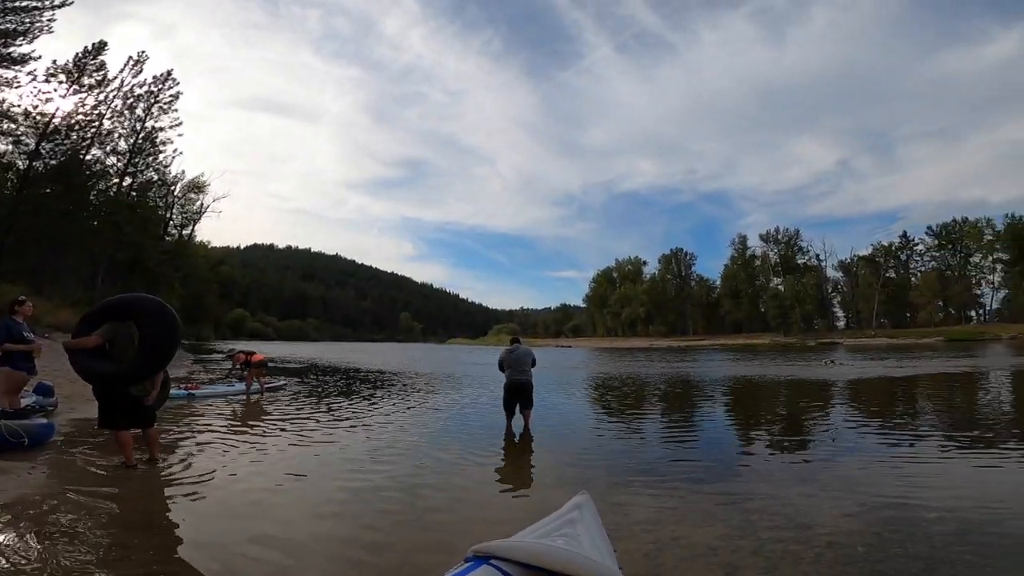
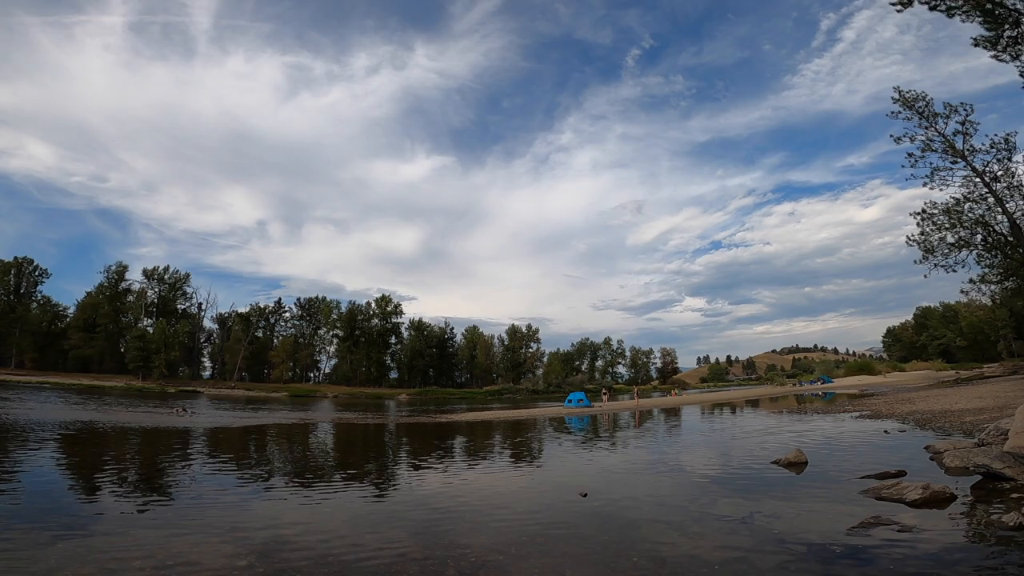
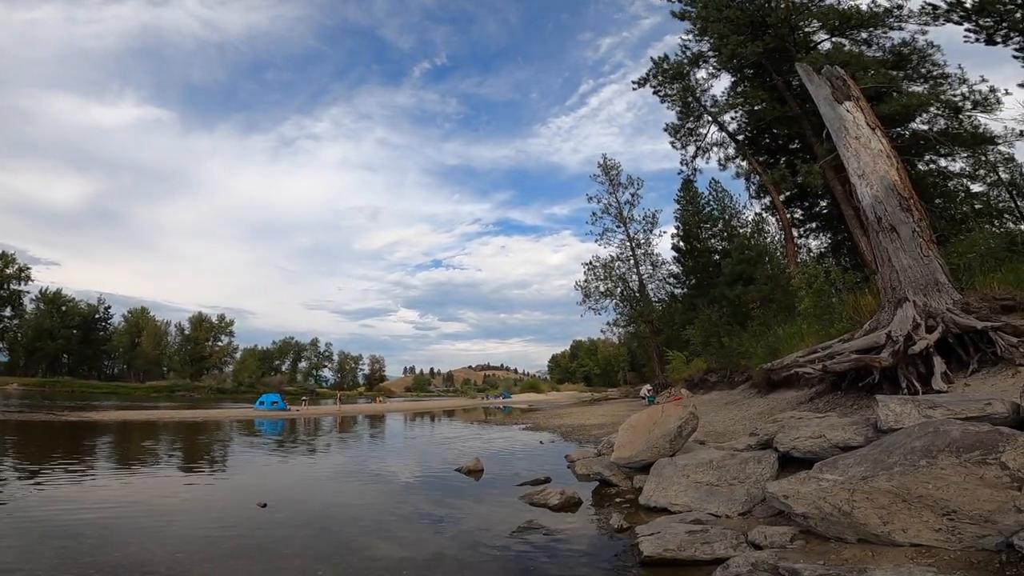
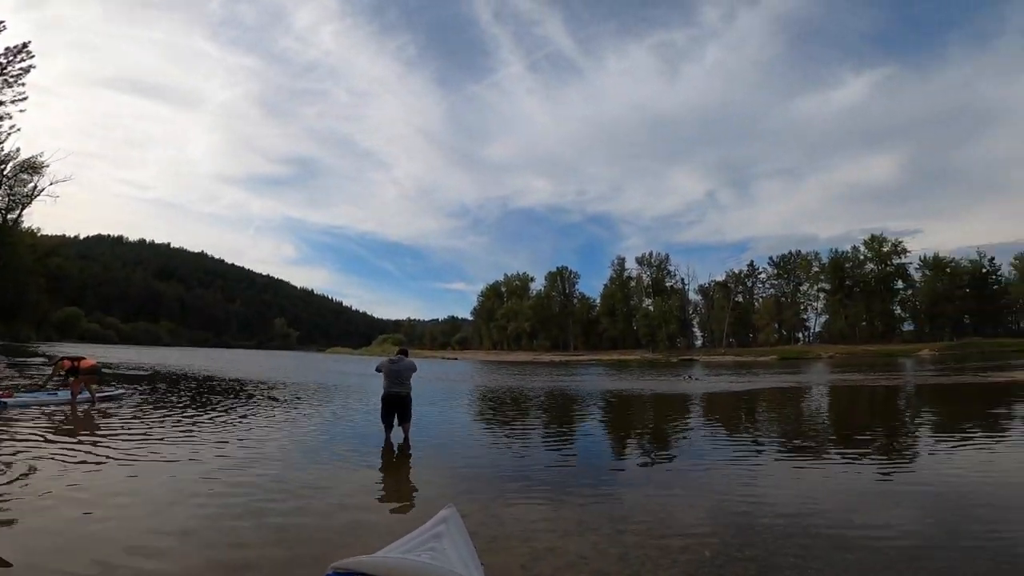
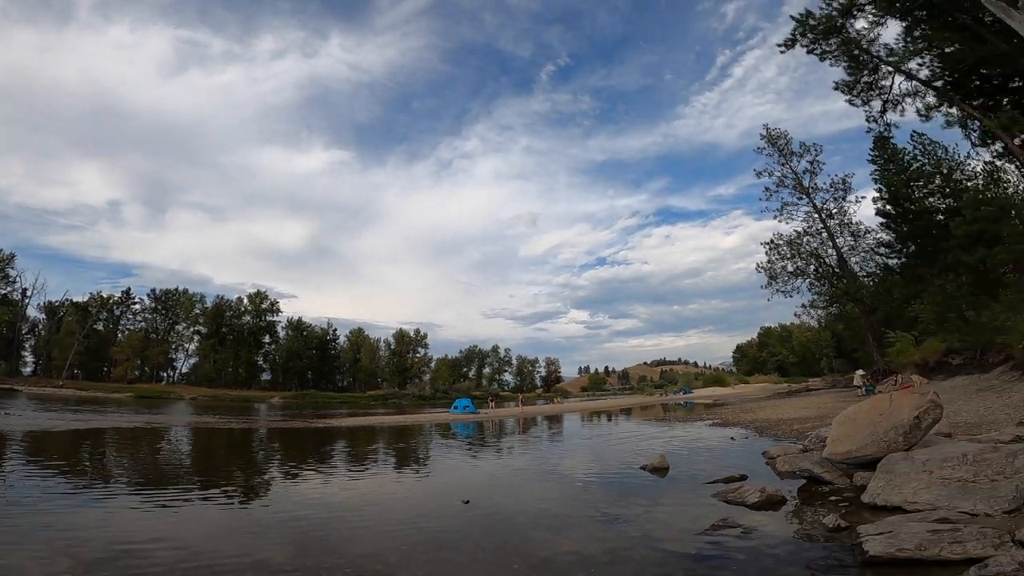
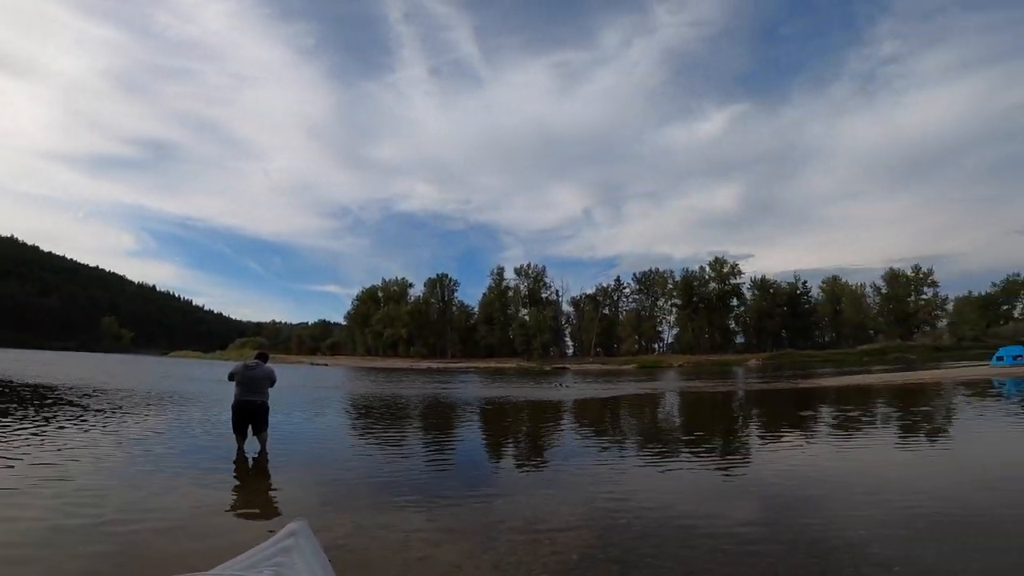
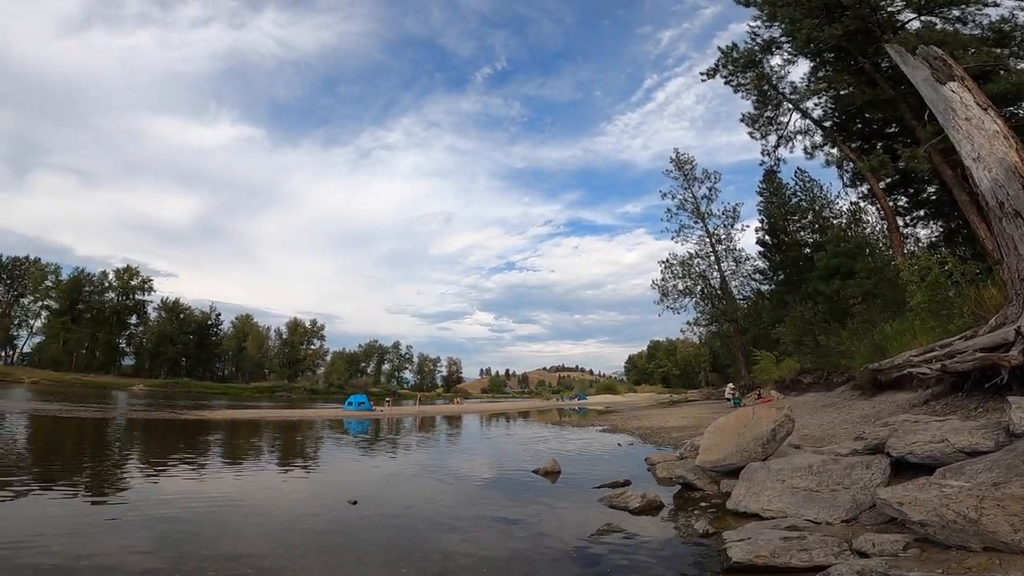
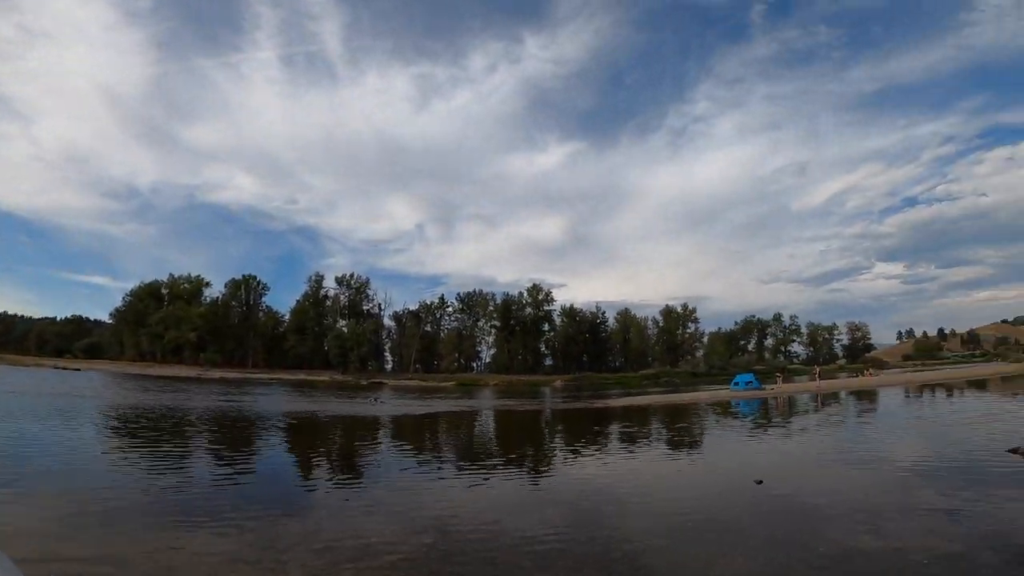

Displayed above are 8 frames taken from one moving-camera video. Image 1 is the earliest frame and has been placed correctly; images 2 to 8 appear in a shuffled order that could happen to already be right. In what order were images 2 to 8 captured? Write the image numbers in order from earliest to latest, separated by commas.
4, 6, 8, 2, 5, 3, 7
